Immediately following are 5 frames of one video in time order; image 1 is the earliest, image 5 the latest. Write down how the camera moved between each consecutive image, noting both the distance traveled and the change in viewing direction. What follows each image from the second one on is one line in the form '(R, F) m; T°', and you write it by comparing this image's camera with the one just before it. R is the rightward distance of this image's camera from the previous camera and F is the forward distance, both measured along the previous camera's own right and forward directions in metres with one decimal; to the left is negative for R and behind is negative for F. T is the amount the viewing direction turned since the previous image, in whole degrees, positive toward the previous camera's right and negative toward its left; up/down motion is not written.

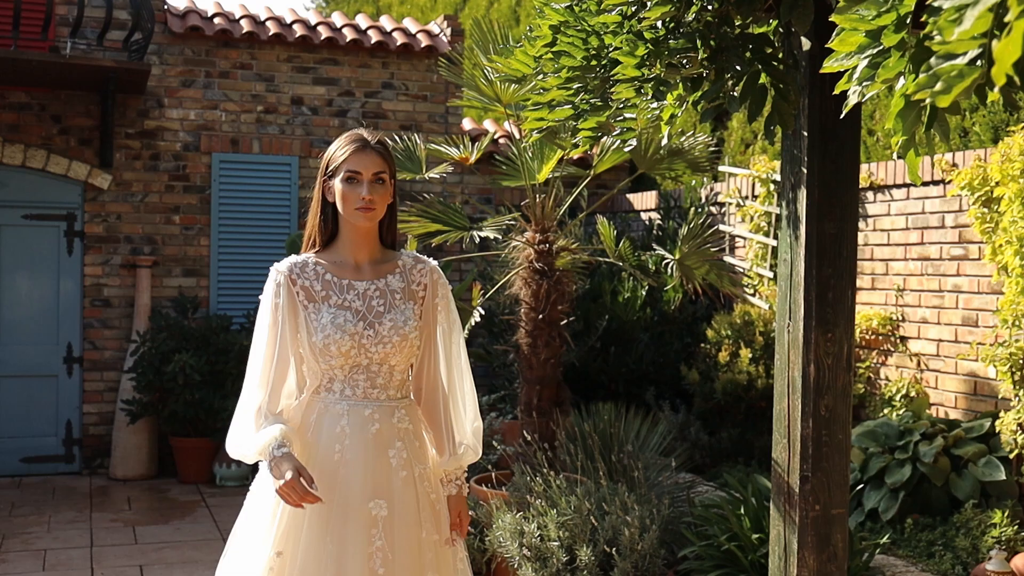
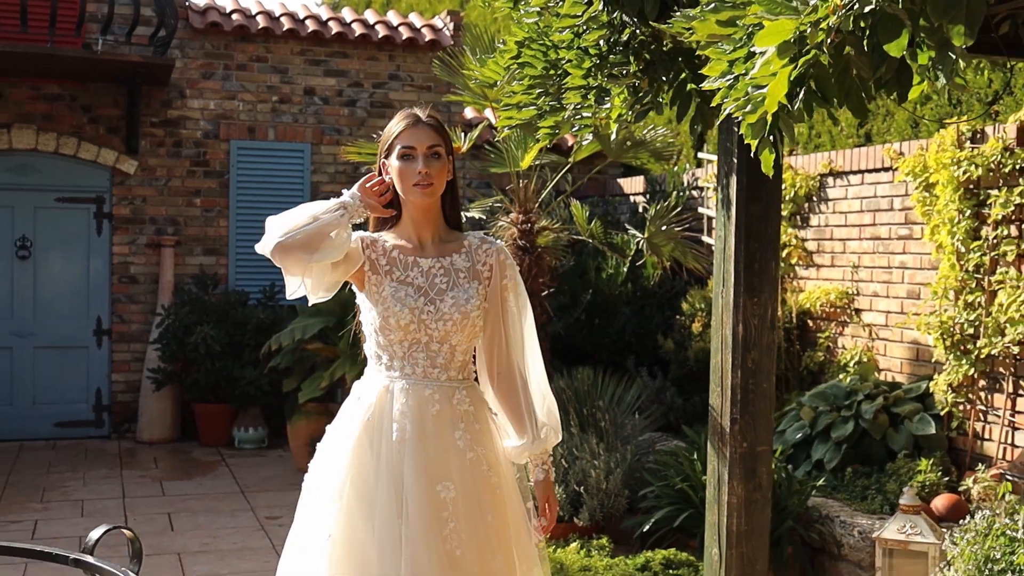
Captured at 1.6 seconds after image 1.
(+0.1, -0.5) m; -1°
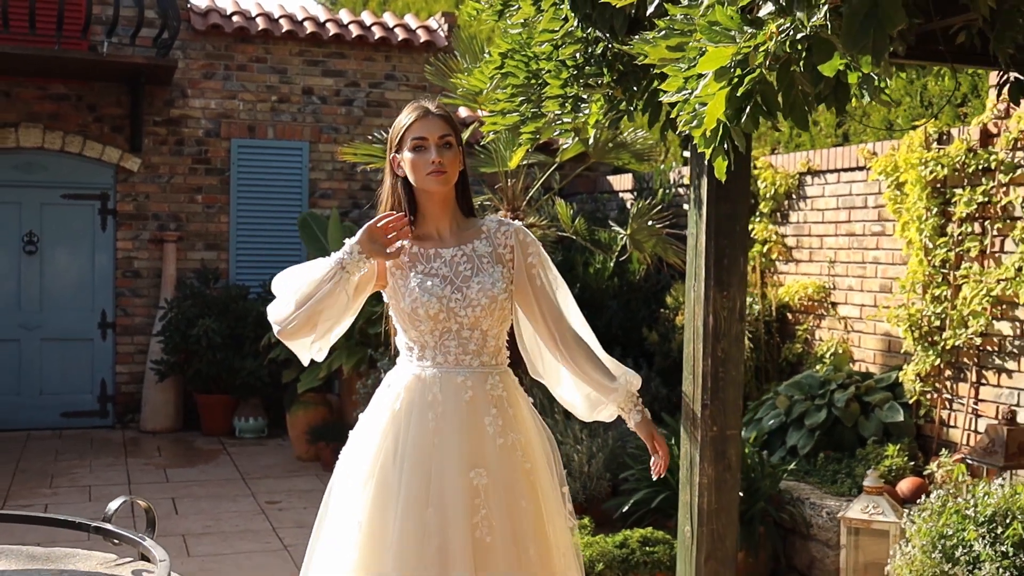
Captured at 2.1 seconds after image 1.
(0.0, -0.2) m; 0°
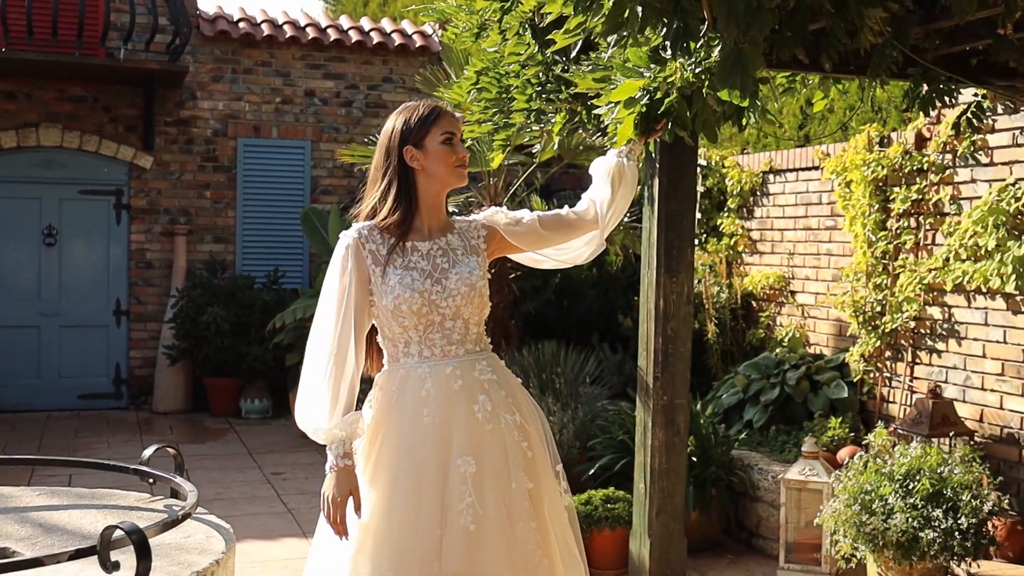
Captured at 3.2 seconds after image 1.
(+0.1, -0.5) m; 0°
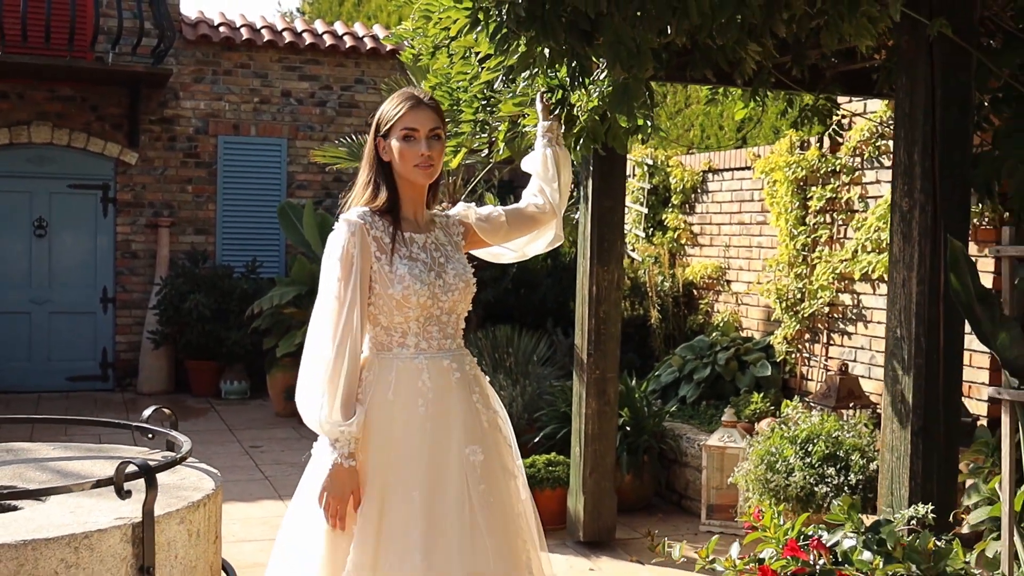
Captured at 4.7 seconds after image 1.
(+0.1, -0.6) m; +1°
